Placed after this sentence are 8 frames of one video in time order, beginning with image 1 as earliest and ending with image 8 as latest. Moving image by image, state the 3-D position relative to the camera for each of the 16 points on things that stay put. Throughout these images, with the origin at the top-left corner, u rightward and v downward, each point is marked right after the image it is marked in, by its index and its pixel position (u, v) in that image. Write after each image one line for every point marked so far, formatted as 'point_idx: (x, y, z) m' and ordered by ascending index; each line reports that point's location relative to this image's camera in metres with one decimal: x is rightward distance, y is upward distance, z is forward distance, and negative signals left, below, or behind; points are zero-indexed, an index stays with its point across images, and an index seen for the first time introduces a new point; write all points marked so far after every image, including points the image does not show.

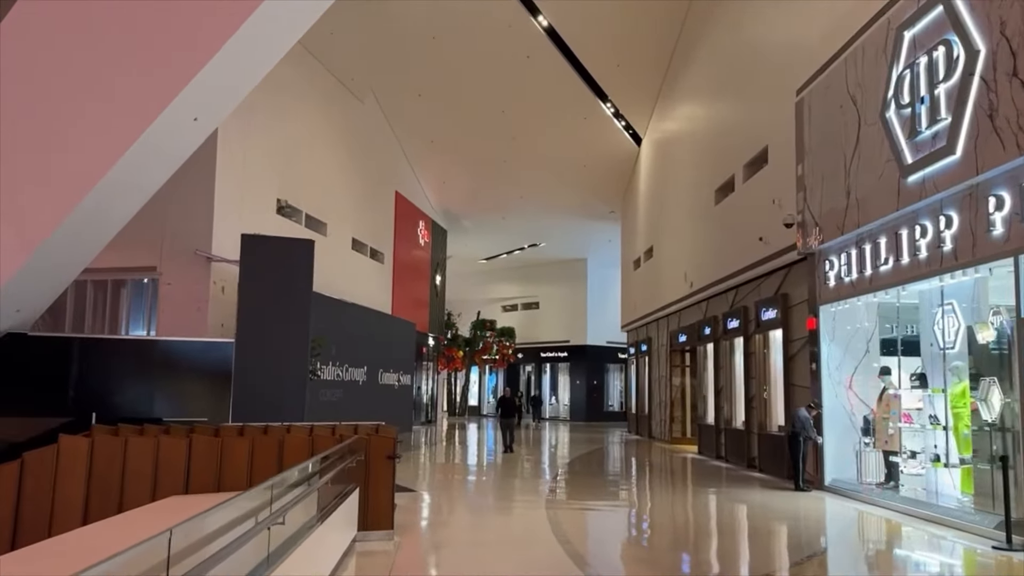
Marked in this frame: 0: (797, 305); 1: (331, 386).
0: (+3.1, -0.2, +8.8) m
1: (-2.7, -1.5, +12.5) m
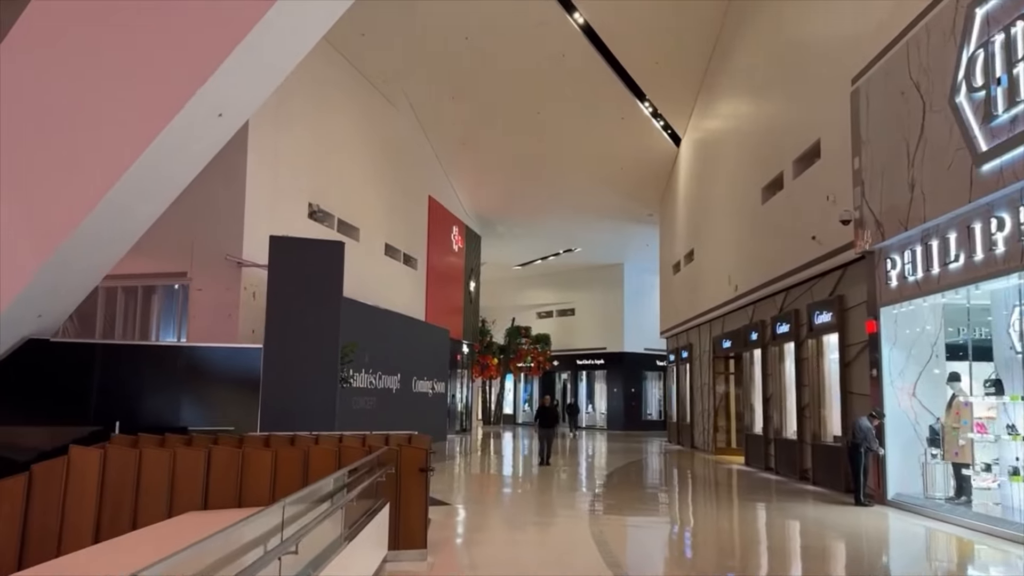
0: (+3.5, -0.2, +8.3) m
1: (-2.2, -1.6, +12.2) m
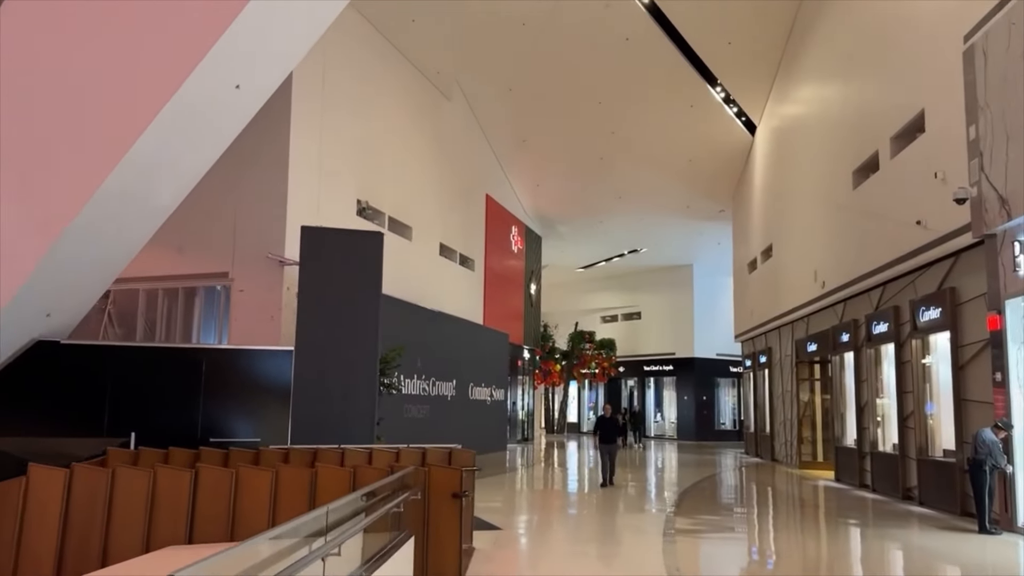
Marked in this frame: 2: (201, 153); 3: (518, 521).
0: (+4.0, -0.1, +7.2) m
1: (-1.3, -1.6, +11.4) m
2: (-2.0, +0.9, +5.3) m
3: (+0.1, -2.4, +8.5) m
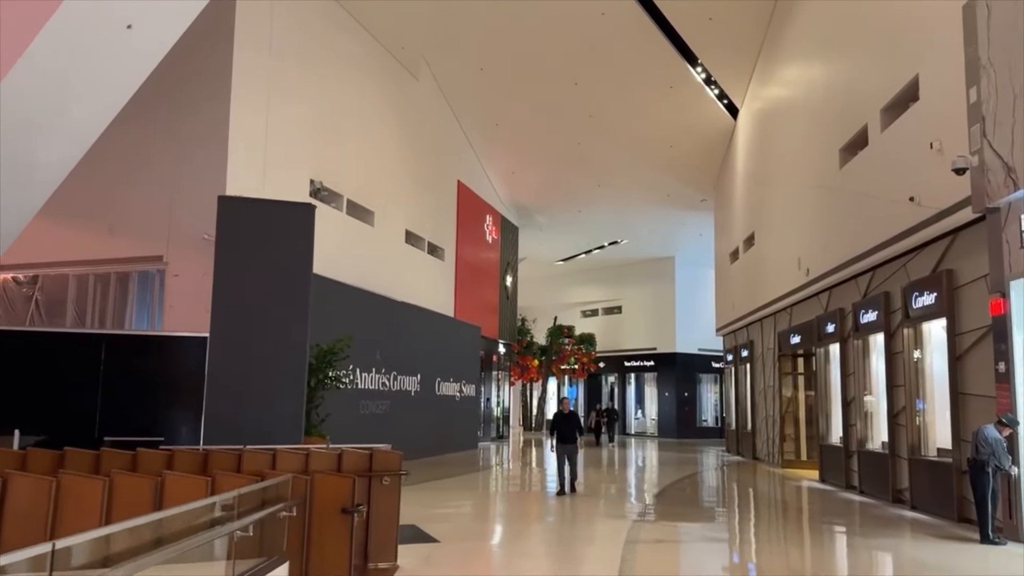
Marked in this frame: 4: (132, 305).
0: (+3.6, 0.0, +6.5) m
1: (-1.8, -1.4, +10.7) m
2: (-2.4, +1.0, +4.5) m
3: (-0.4, -2.3, +7.8) m
4: (-4.4, -0.2, +9.4) m
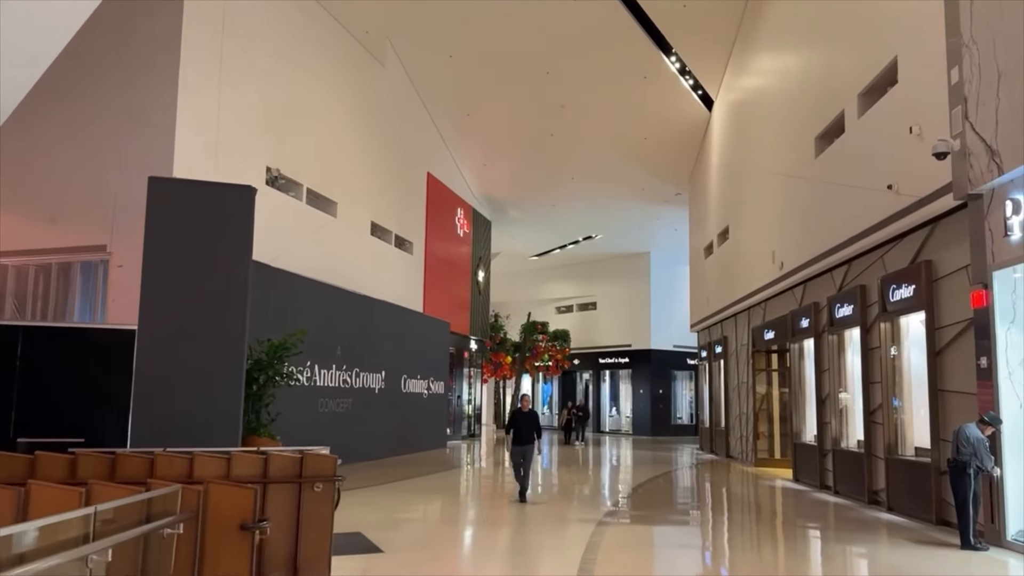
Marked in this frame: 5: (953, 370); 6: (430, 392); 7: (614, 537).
0: (+3.3, +0.1, +6.2) m
1: (-2.2, -1.3, +10.2) m
2: (-2.6, +1.1, +4.1) m
3: (-0.7, -2.2, +7.4) m
4: (-4.8, -0.1, +8.9) m
5: (+3.3, -0.6, +6.1) m
6: (-1.4, -1.8, +14.2) m
7: (+0.9, -2.1, +6.8) m
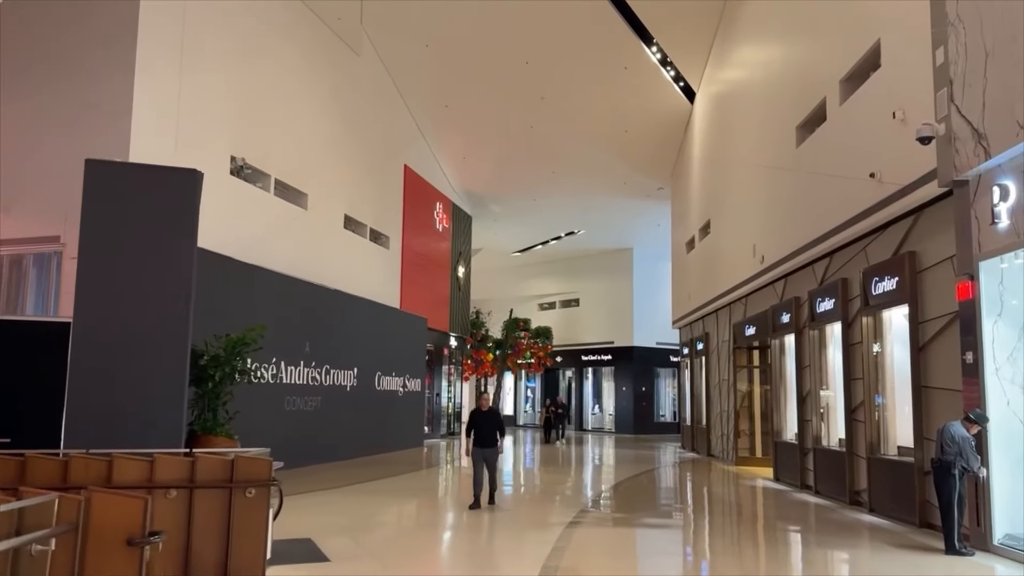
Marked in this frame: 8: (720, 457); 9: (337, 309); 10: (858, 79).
0: (+3.0, +0.1, +5.9) m
1: (-2.5, -1.3, +9.9) m
2: (-2.8, +1.1, +3.7) m
3: (-1.0, -2.1, +7.1) m
4: (-5.0, 0.0, +8.5) m
5: (+3.0, -0.6, +5.8) m
6: (-1.8, -1.7, +13.9) m
7: (+0.6, -2.0, +6.5) m
8: (+3.4, -2.8, +13.4) m
9: (-2.4, -0.3, +11.0) m
10: (+3.1, +1.9, +7.4) m
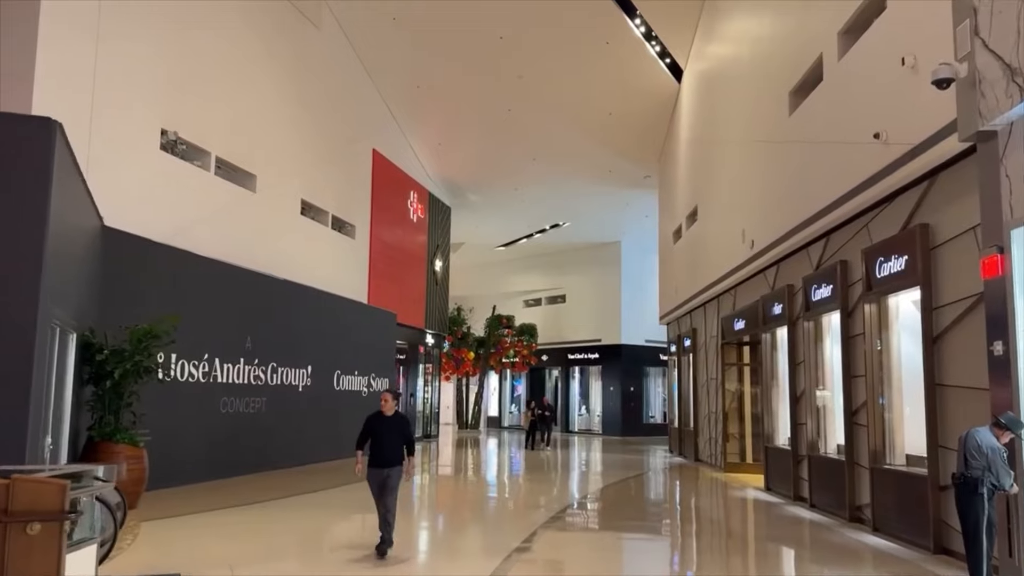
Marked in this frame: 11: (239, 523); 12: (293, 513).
0: (+2.7, +0.3, +5.0) m
1: (-2.9, -1.1, +8.9) m
2: (-3.2, +1.3, +2.8) m
3: (-1.4, -2.0, +6.1) m
4: (-5.4, +0.1, +7.5) m
5: (+2.6, -0.4, +4.9) m
6: (-2.2, -1.6, +12.9) m
7: (+0.2, -1.9, +5.6) m
8: (+3.0, -2.6, +12.4) m
9: (-2.8, -0.2, +10.0) m
10: (+2.8, +2.0, +6.5) m
11: (-2.3, -2.0, +6.8) m
12: (-2.1, -2.2, +7.5) m
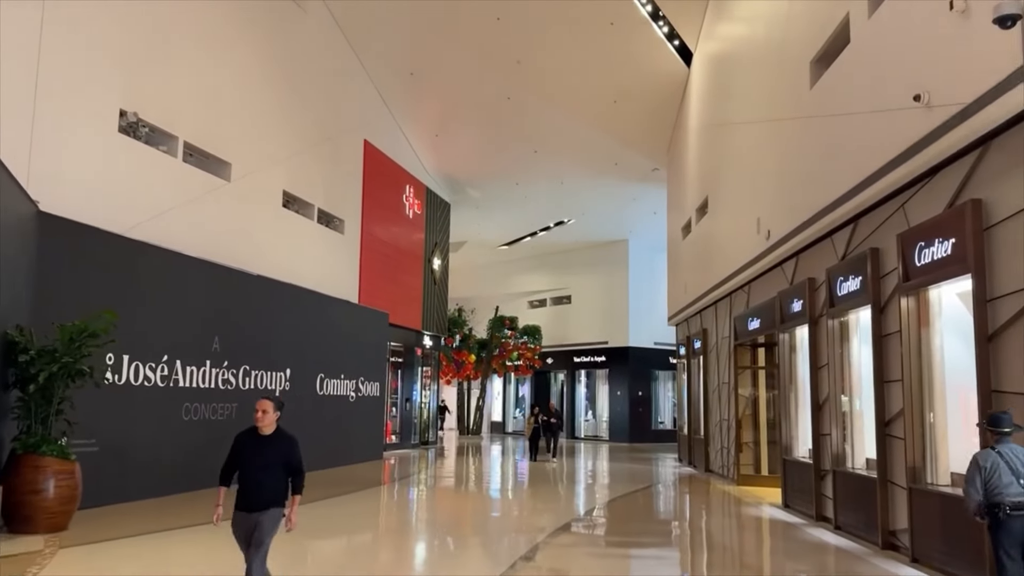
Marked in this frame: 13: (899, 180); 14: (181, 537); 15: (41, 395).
0: (+2.5, +0.3, +4.1) m
1: (-3.0, -1.1, +8.2) m
2: (-3.4, +1.3, +2.0) m
3: (-1.5, -1.9, +5.3) m
4: (-5.6, +0.1, +6.8) m
5: (+2.5, -0.4, +4.0) m
6: (-2.2, -1.6, +12.2) m
7: (+0.1, -1.9, +4.8) m
8: (+3.0, -2.6, +11.6) m
9: (-2.8, -0.1, +9.3) m
10: (+2.6, +2.1, +5.7) m
11: (-2.4, -2.0, +6.0) m
12: (-2.2, -2.1, +6.8) m
13: (+2.4, +0.7, +5.1) m
14: (-2.6, -1.9, +6.2) m
15: (-3.2, -0.7, +5.5) m
